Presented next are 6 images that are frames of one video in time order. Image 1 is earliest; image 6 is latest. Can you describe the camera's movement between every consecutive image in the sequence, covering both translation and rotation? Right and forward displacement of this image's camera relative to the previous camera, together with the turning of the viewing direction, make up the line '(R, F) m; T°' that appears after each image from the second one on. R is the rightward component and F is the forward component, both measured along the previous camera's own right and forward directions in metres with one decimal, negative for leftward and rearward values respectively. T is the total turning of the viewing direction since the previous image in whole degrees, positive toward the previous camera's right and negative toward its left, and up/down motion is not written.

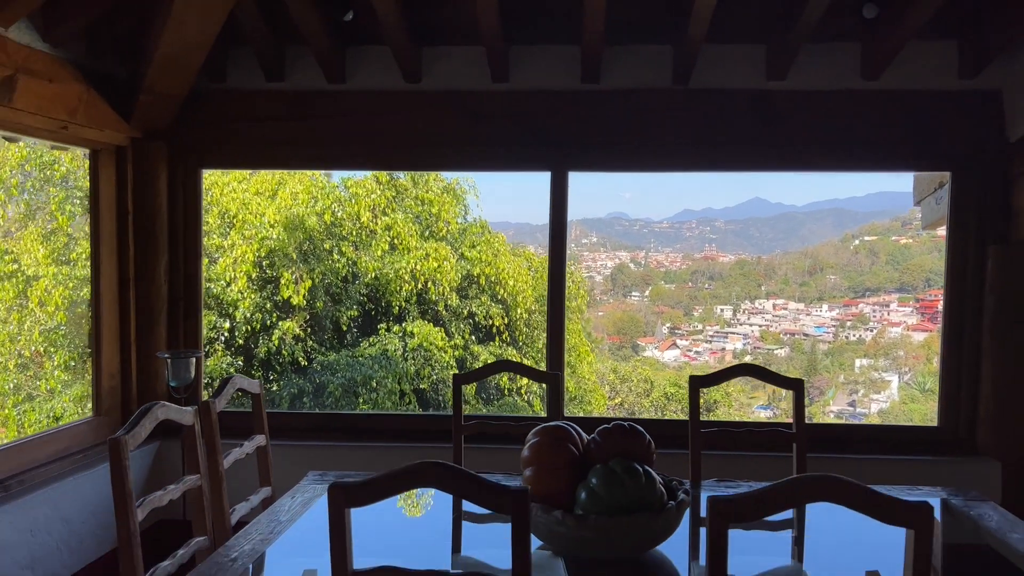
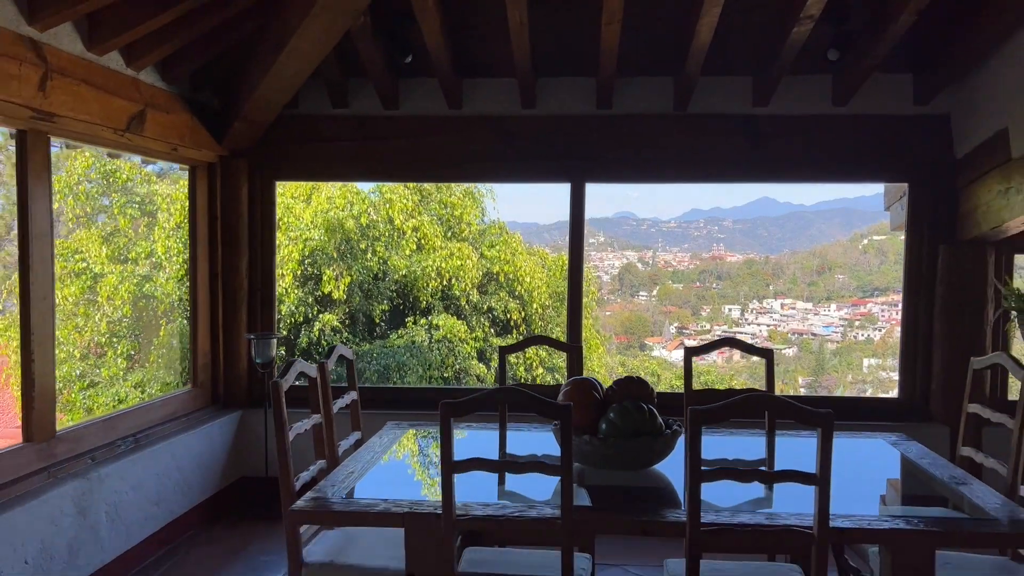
(-0.1, -0.6) m; -1°
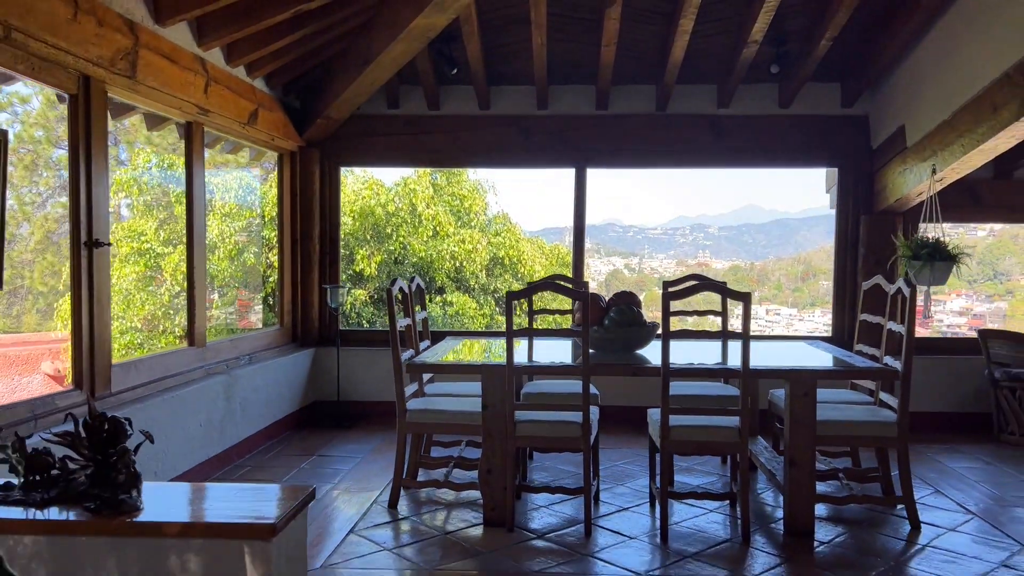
(-0.2, -0.9) m; +1°
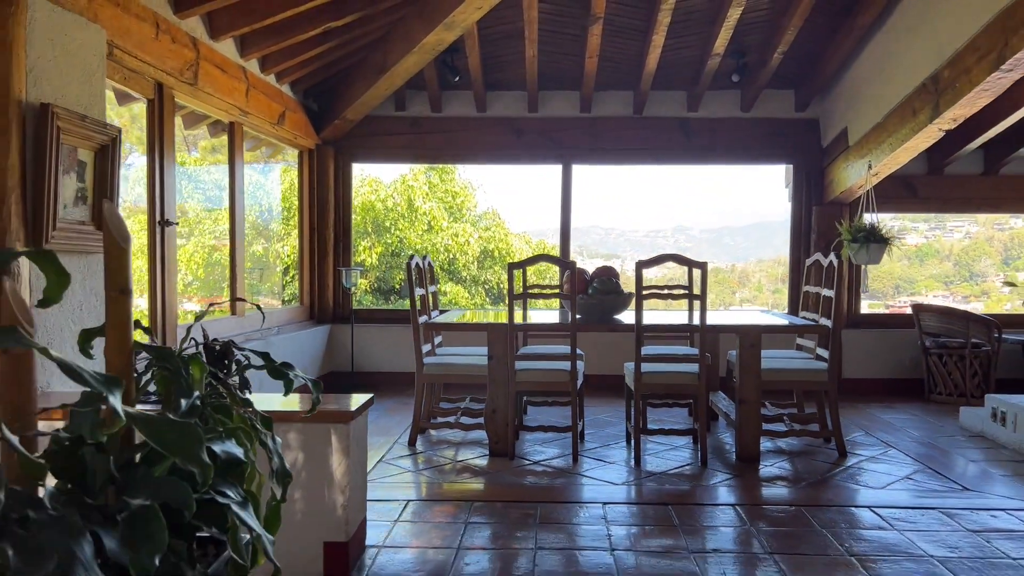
(-0.1, -0.6) m; +1°
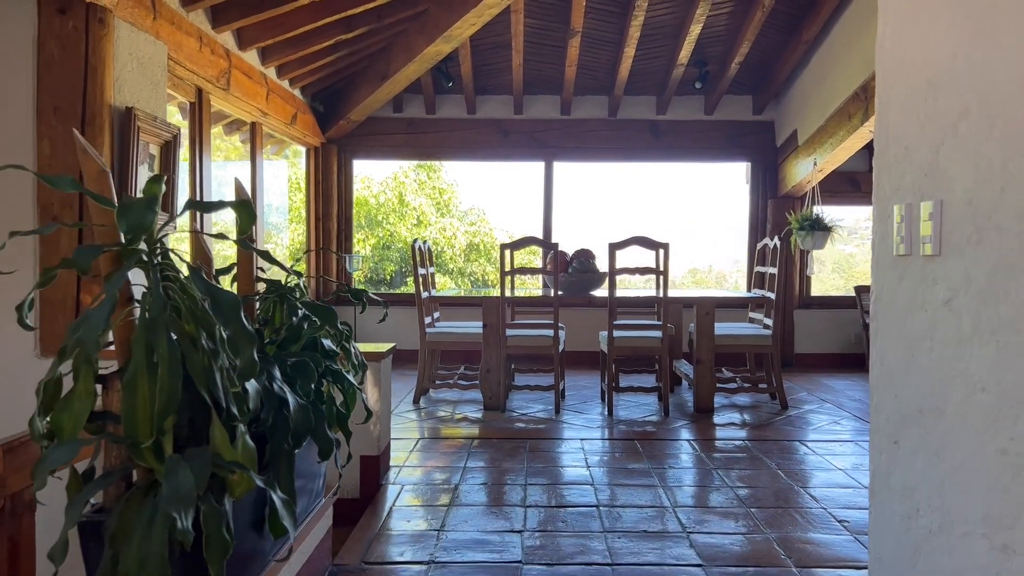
(-0.1, -0.5) m; +2°
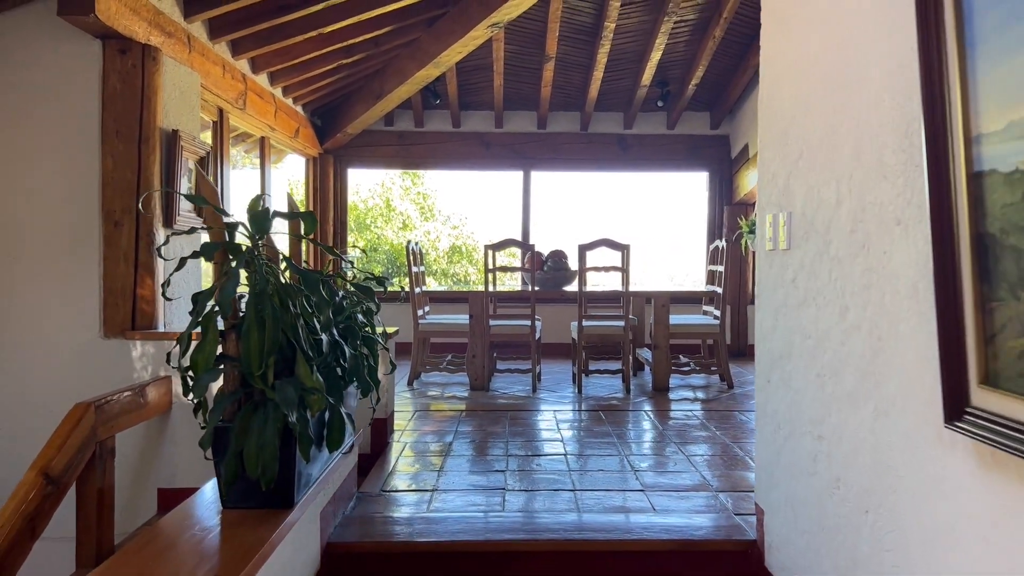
(0.0, -0.5) m; +2°
